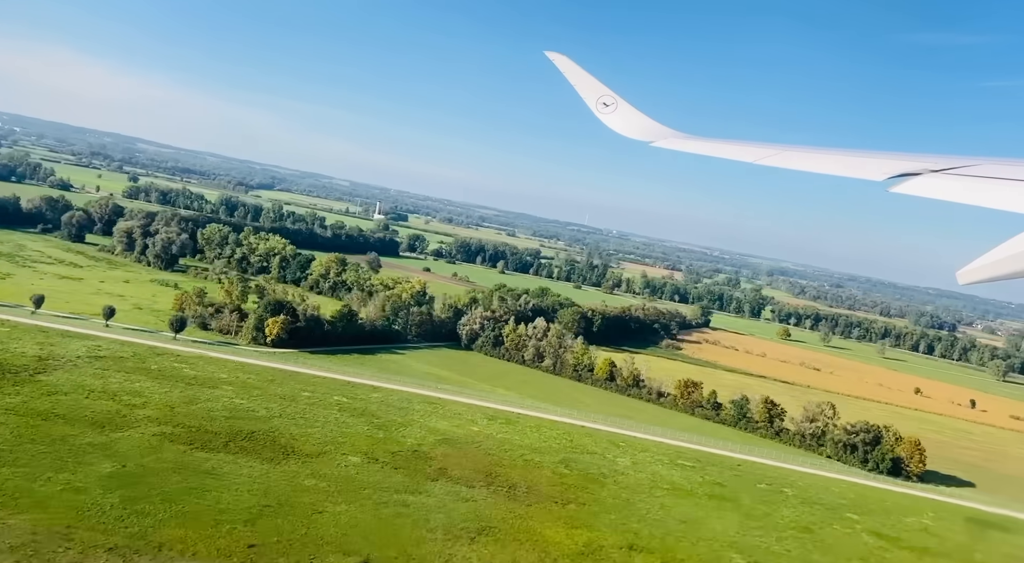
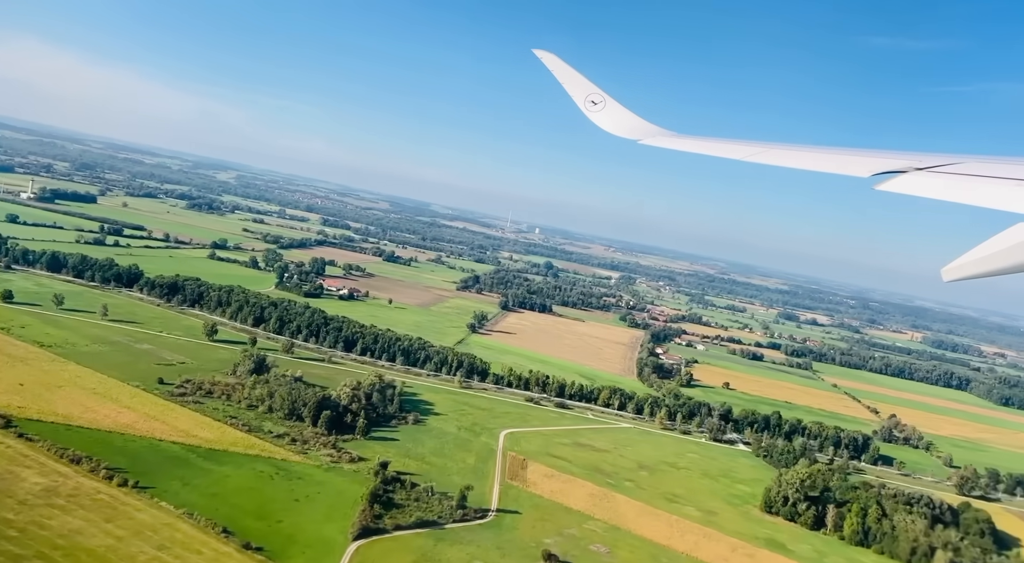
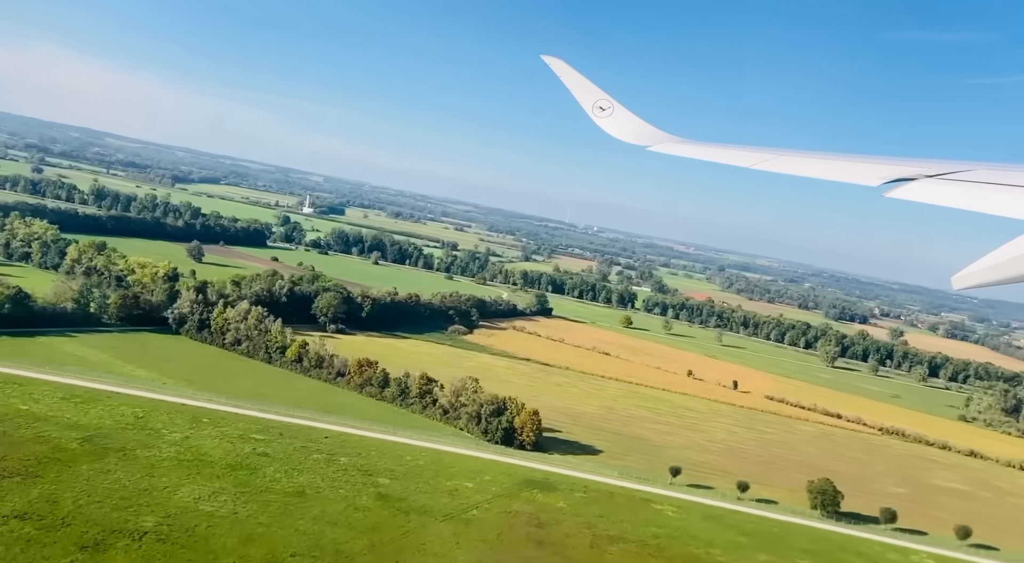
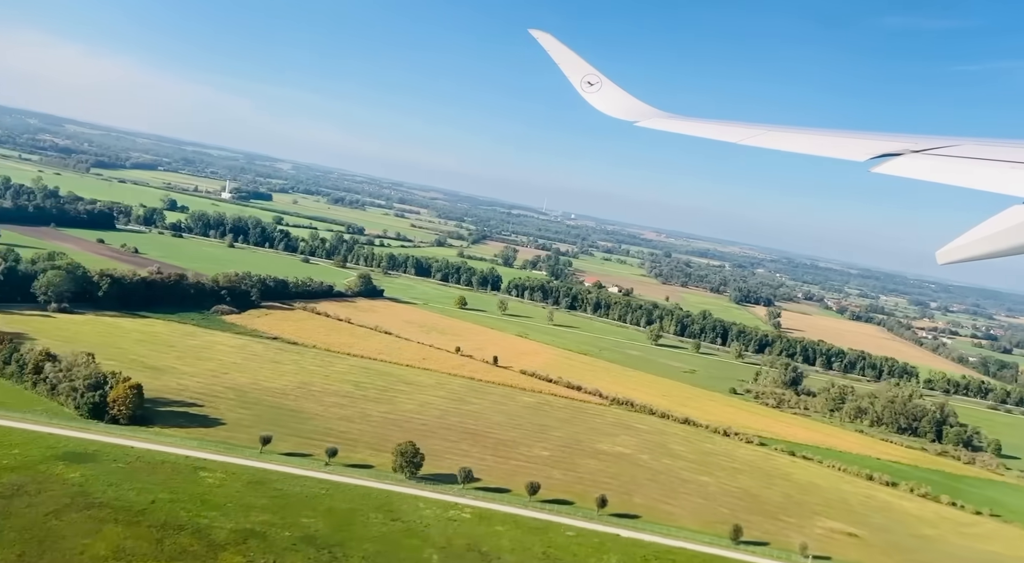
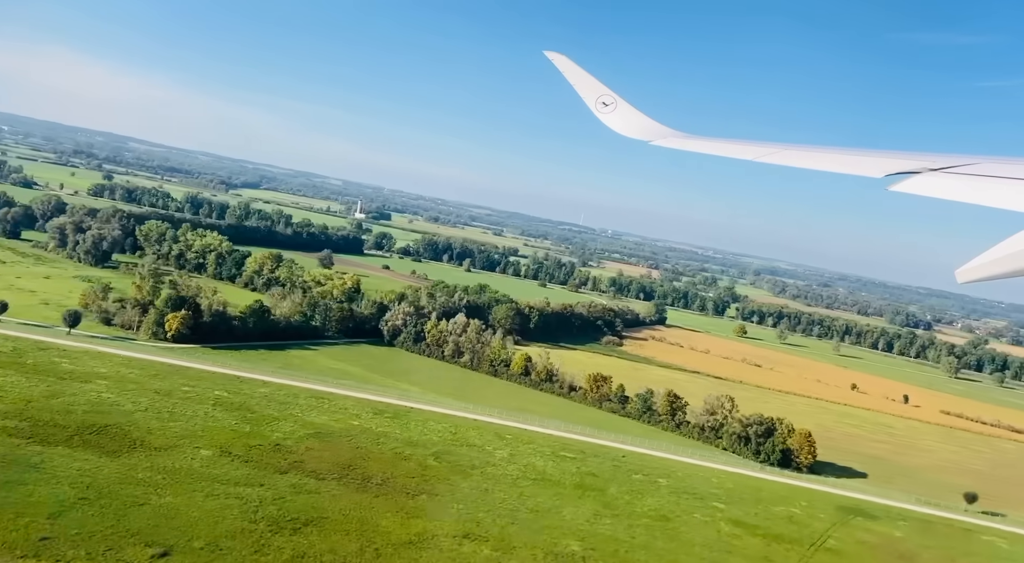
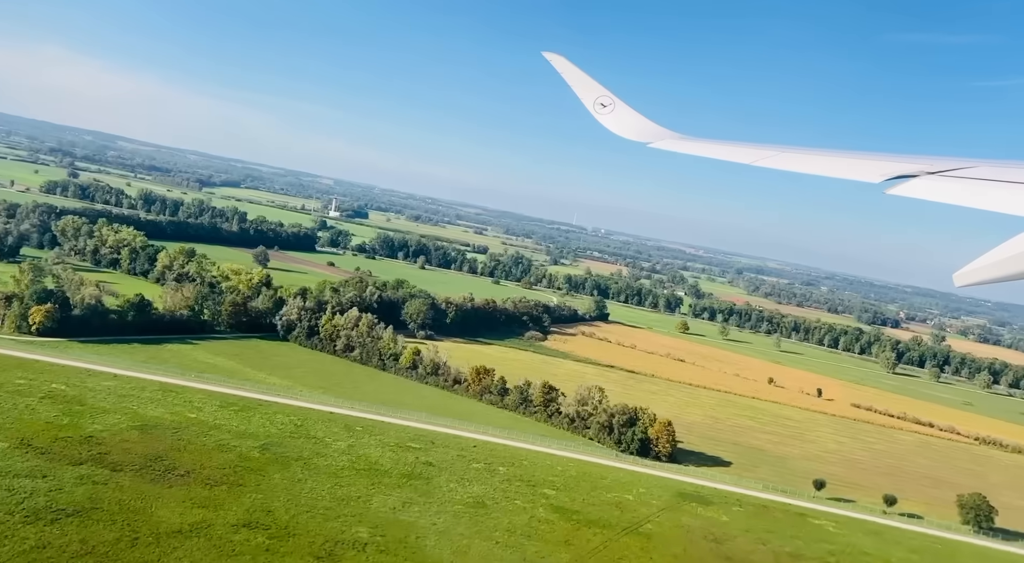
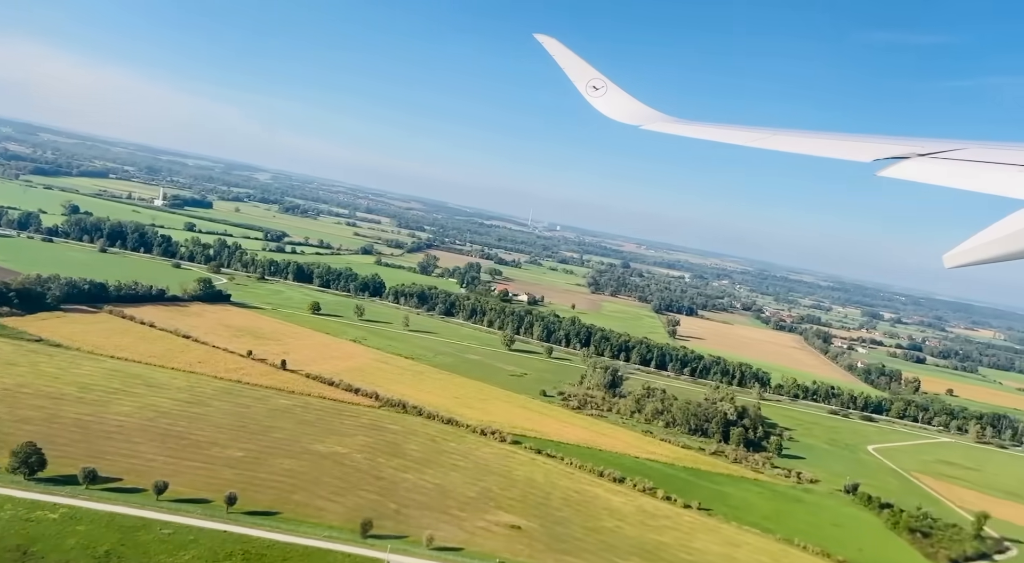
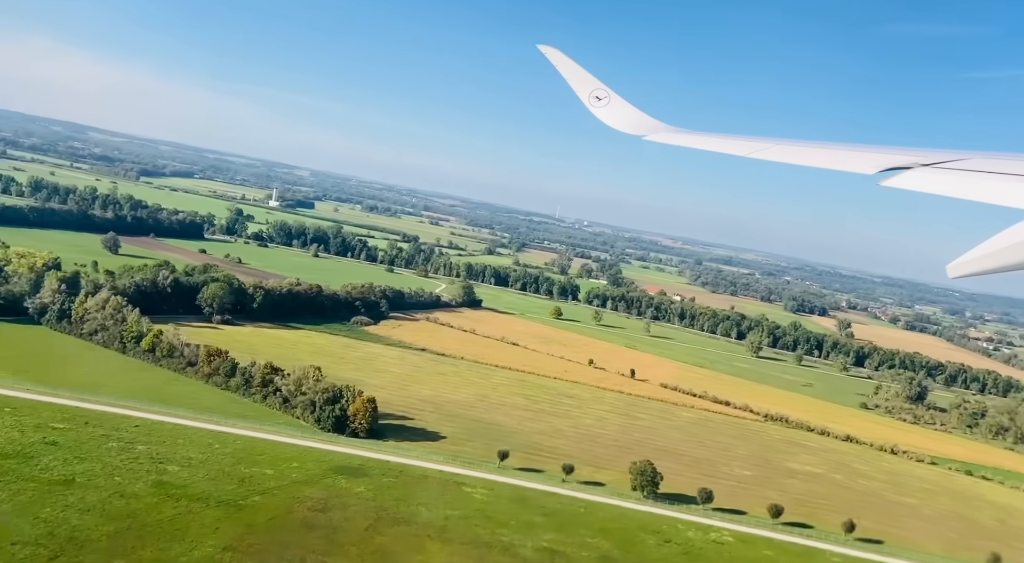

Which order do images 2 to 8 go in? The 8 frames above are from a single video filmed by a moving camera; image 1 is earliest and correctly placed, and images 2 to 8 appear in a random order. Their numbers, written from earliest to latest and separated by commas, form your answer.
5, 6, 3, 8, 4, 7, 2
